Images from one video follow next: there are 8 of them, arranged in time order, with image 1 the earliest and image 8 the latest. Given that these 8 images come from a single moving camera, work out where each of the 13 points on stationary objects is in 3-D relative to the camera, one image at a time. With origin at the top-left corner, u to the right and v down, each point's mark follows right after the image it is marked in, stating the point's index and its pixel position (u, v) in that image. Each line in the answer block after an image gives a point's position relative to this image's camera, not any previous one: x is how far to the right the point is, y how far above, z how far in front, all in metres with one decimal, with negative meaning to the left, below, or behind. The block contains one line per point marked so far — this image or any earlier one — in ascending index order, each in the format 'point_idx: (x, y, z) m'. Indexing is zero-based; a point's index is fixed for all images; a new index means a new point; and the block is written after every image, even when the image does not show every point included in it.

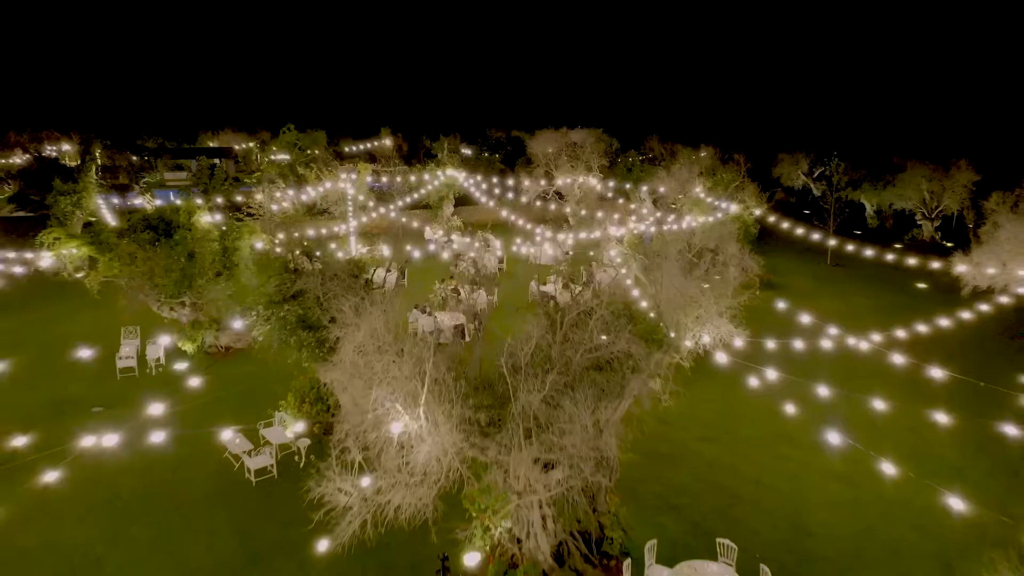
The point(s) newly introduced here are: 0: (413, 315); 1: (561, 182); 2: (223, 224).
0: (-1.3, -0.4, +12.6) m
1: (+0.9, +2.0, +18.3) m
2: (-3.6, +0.8, +12.0) m
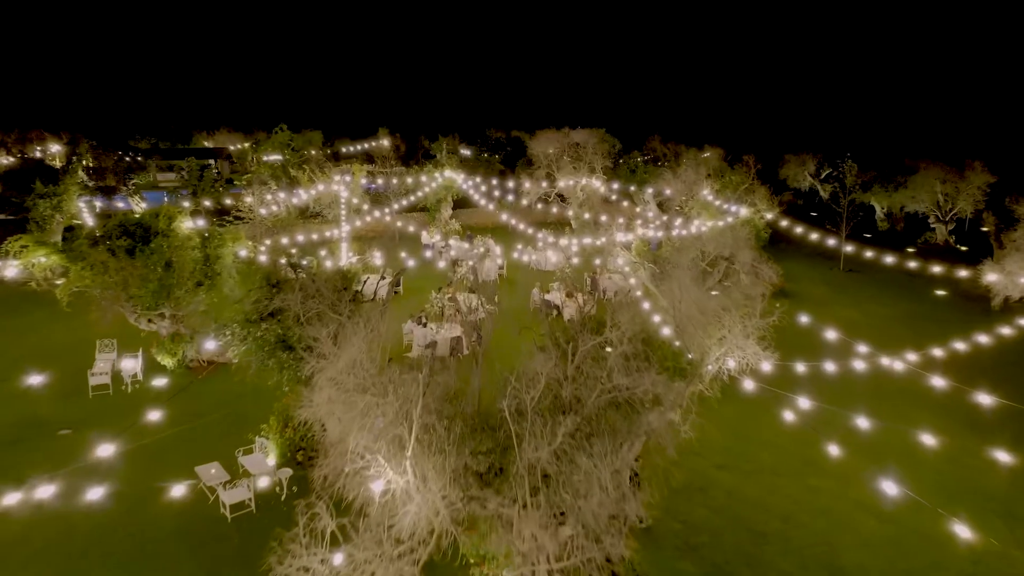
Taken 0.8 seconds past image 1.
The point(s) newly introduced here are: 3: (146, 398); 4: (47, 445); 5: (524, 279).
0: (-1.3, -0.5, +11.9) m
1: (+0.9, +1.9, +17.6) m
2: (-3.6, +0.7, +11.2) m
3: (-3.4, -1.1, +9.4) m
4: (-3.8, -1.3, +8.0) m
5: (+0.2, +0.1, +15.3) m
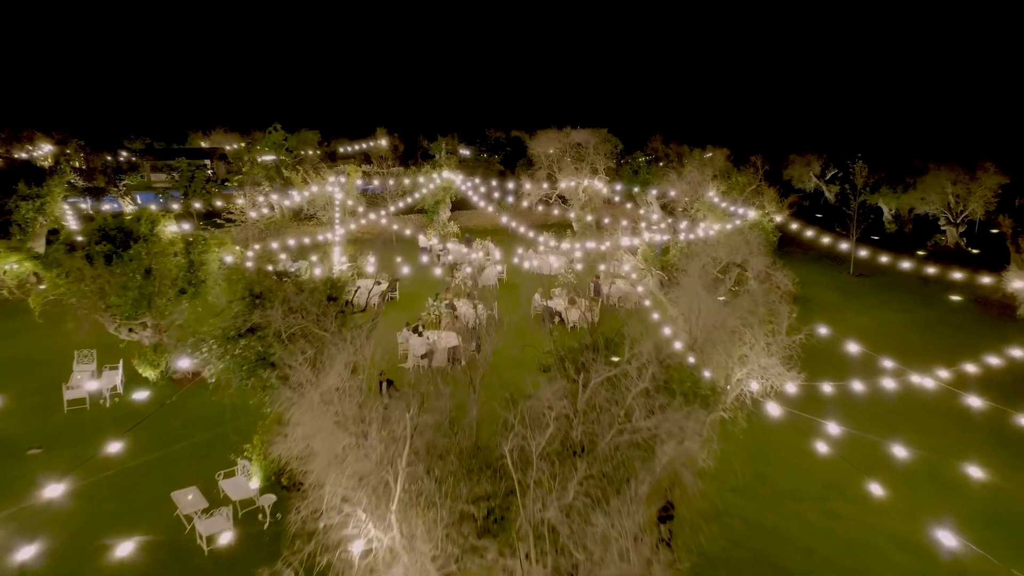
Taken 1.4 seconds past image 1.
0: (-1.3, -0.6, +11.3) m
1: (+0.9, +1.8, +17.1) m
2: (-3.6, +0.6, +10.7) m
3: (-3.4, -1.2, +8.8) m
4: (-3.8, -1.4, +7.4) m
5: (+0.2, 0.0, +14.7) m
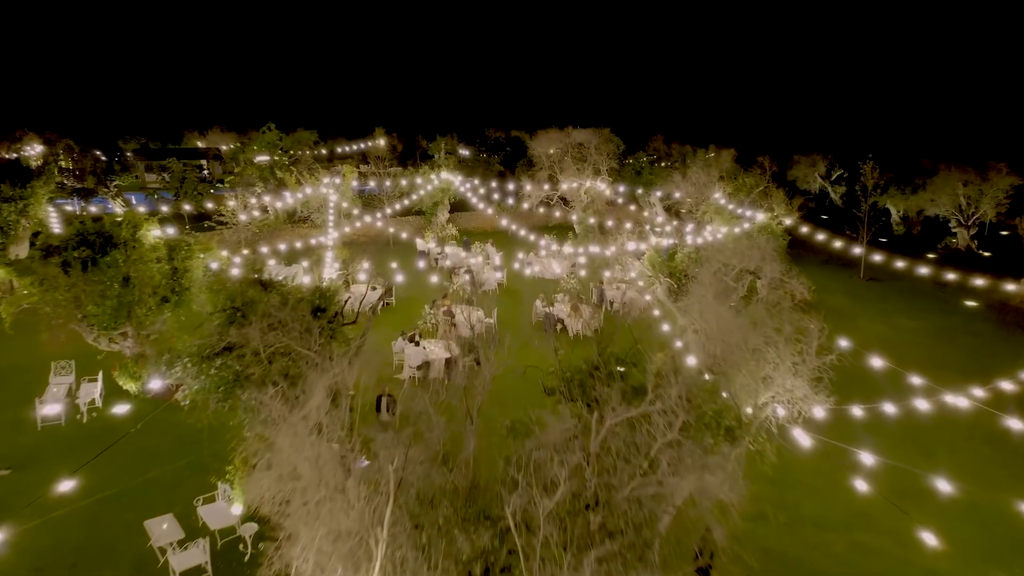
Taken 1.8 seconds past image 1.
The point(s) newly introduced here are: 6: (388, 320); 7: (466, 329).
0: (-1.3, -0.6, +10.8) m
1: (+0.9, +1.8, +16.5) m
2: (-3.6, +0.5, +10.2) m
3: (-3.4, -1.2, +8.3) m
4: (-3.8, -1.5, +6.9) m
5: (+0.2, 0.0, +14.2) m
6: (-1.6, -0.5, +12.3) m
7: (-0.6, -0.5, +12.3) m
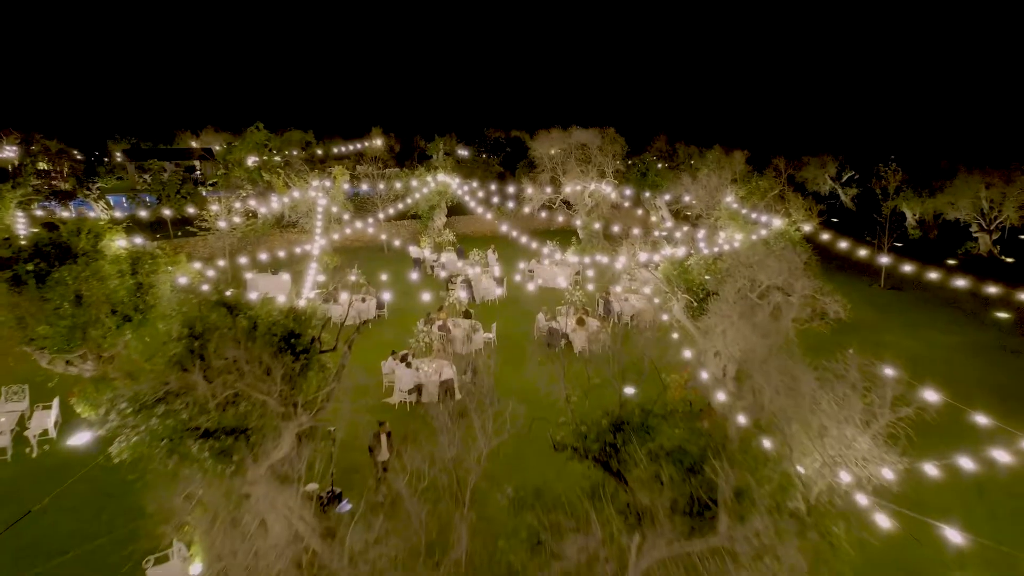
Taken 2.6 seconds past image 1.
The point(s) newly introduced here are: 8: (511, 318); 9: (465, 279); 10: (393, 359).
0: (-1.3, -0.8, +9.8) m
1: (+0.9, +1.6, +15.6) m
2: (-3.6, +0.4, +9.2) m
3: (-3.4, -1.4, +7.3) m
4: (-3.8, -1.6, +5.9) m
5: (+0.2, -0.2, +13.3) m
6: (-1.6, -0.6, +11.3) m
7: (-0.6, -0.7, +11.3) m
8: (0.0, -0.4, +12.5) m
9: (-0.6, +0.1, +13.1) m
10: (-1.2, -0.7, +9.9) m
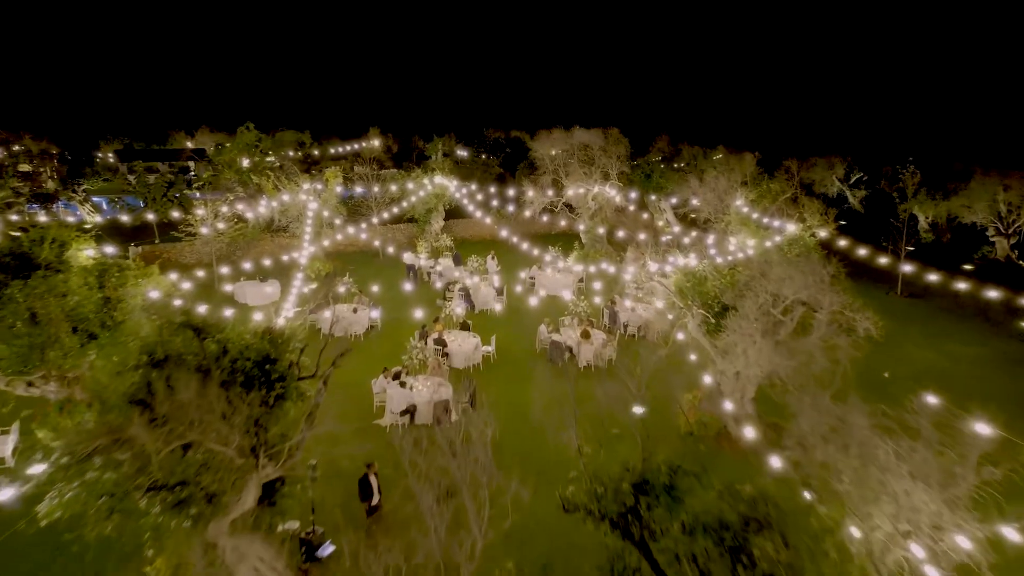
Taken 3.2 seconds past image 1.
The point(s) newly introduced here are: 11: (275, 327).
0: (-1.2, -0.9, +9.1) m
1: (+0.9, +1.5, +14.9) m
2: (-3.6, +0.3, +8.5) m
3: (-3.4, -1.5, +6.6) m
4: (-3.8, -1.7, +5.2) m
5: (+0.2, -0.3, +12.5) m
6: (-1.5, -0.7, +10.6) m
7: (-0.6, -0.8, +10.6) m
8: (0.0, -0.5, +11.8) m
9: (-0.6, 0.0, +12.3) m
10: (-1.2, -0.9, +9.2) m
11: (-1.3, -0.2, +5.2) m
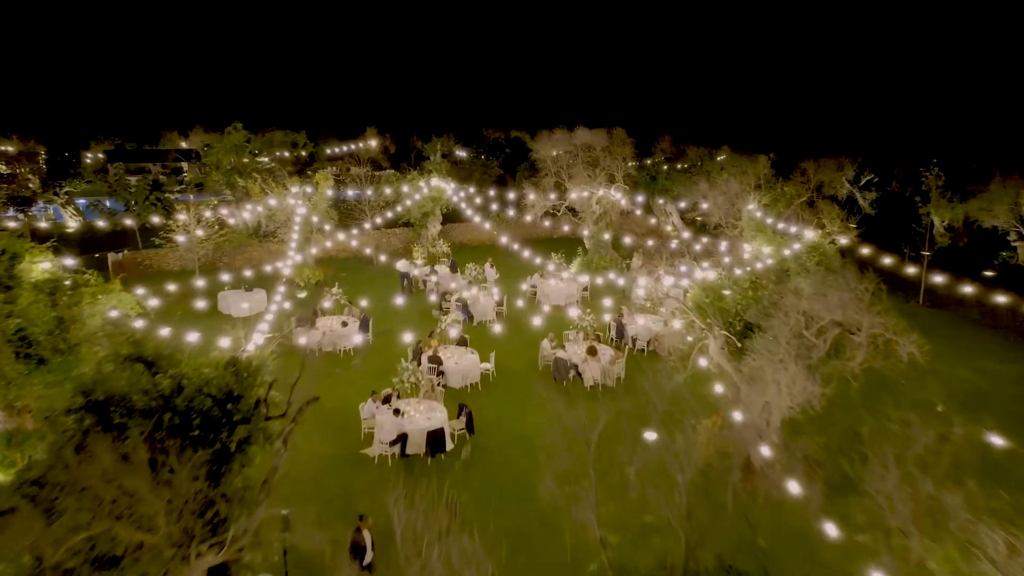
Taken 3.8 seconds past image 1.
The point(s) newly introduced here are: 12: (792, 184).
0: (-1.2, -1.1, +8.2) m
1: (+0.9, +1.3, +14.0) m
2: (-3.6, +0.1, +7.6) m
3: (-3.4, -1.6, +5.8) m
4: (-3.8, -1.9, +4.4) m
5: (+0.2, -0.5, +11.7) m
6: (-1.5, -0.9, +9.8) m
7: (-0.5, -1.0, +9.7) m
8: (0.0, -0.7, +11.0) m
9: (-0.6, -0.1, +11.5) m
10: (-1.2, -1.0, +8.4) m
11: (-1.3, -0.4, +4.3) m
12: (+4.5, +1.7, +15.6) m
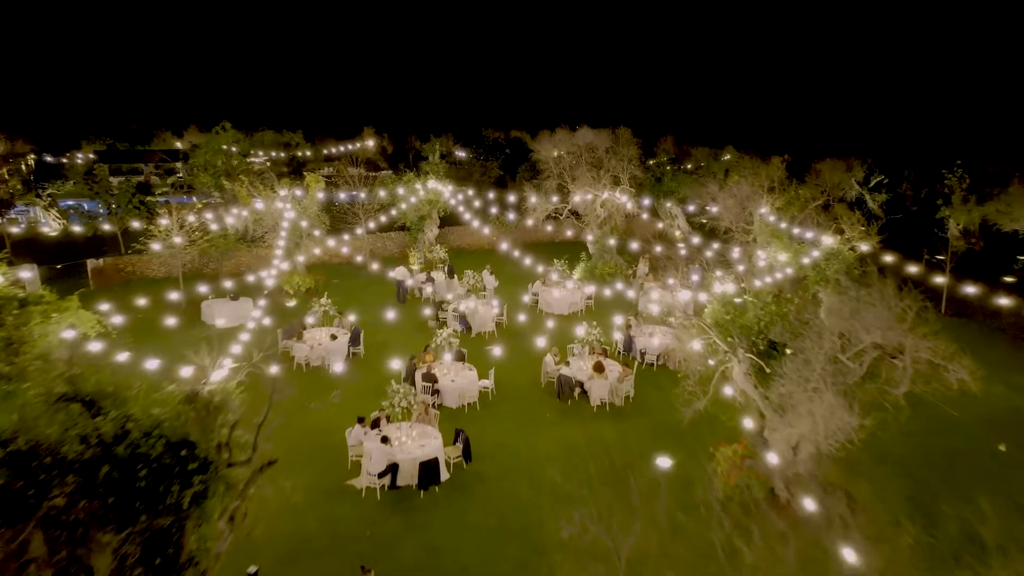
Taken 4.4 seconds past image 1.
0: (-1.2, -1.2, +7.5) m
1: (+0.9, +1.2, +13.3) m
2: (-3.6, 0.0, +6.9) m
3: (-3.4, -1.8, +5.0) m
4: (-3.8, -2.0, +3.6) m
5: (+0.2, -0.6, +11.0) m
6: (-1.5, -1.0, +9.0) m
7: (-0.5, -1.1, +9.0) m
8: (0.0, -0.8, +10.2) m
9: (-0.6, -0.3, +10.8) m
10: (-1.2, -1.1, +7.6) m
11: (-1.3, -0.5, +3.6) m
12: (+4.6, +1.5, +14.9) m
